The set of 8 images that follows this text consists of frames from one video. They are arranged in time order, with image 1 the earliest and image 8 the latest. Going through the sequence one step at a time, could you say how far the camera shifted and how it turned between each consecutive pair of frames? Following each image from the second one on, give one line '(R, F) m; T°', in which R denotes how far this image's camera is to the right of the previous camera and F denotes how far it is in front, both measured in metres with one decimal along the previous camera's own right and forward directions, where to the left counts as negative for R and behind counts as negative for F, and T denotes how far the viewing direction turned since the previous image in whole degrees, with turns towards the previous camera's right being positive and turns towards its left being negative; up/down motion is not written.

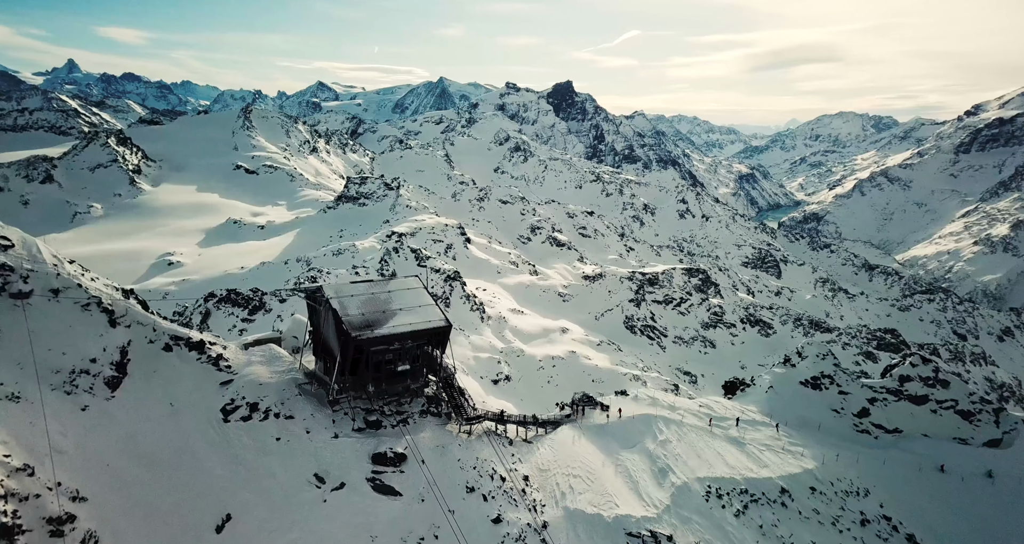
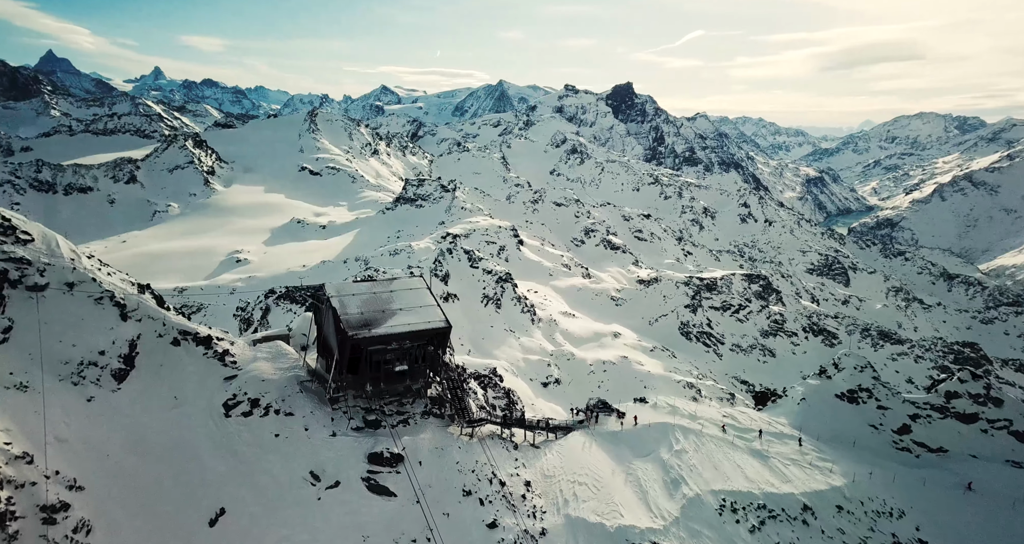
(+1.5, +0.7) m; -3°
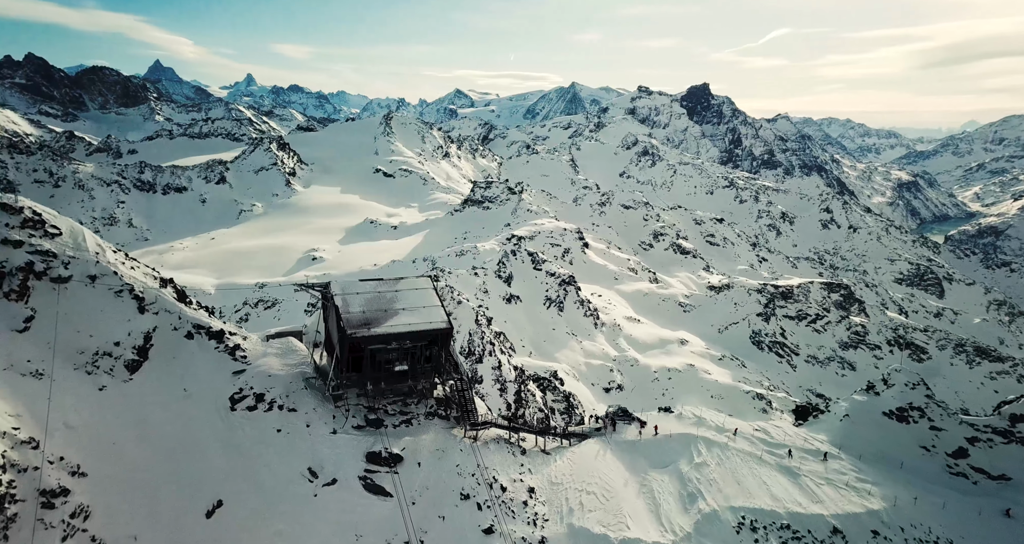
(+1.7, +0.8) m; -4°
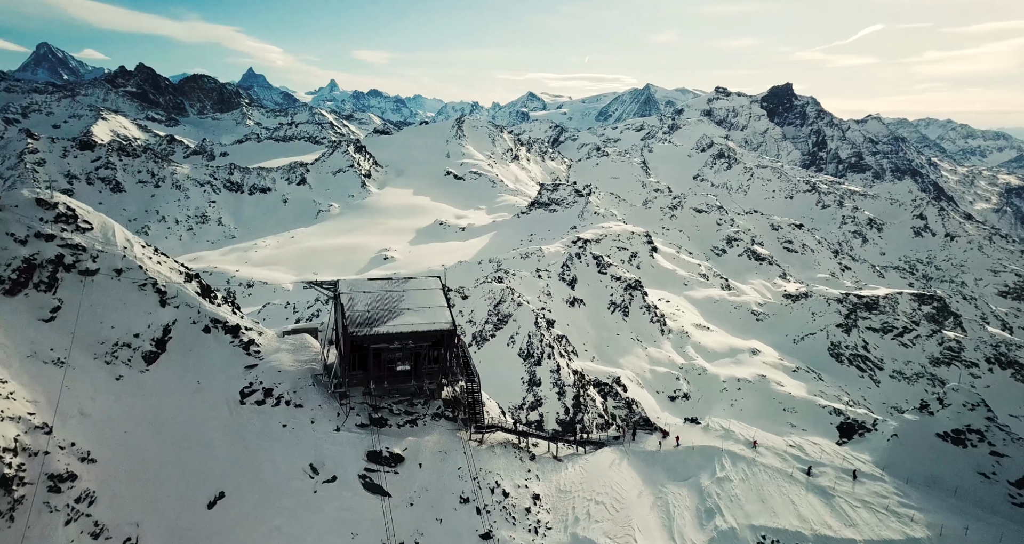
(+1.7, +0.7) m; -4°
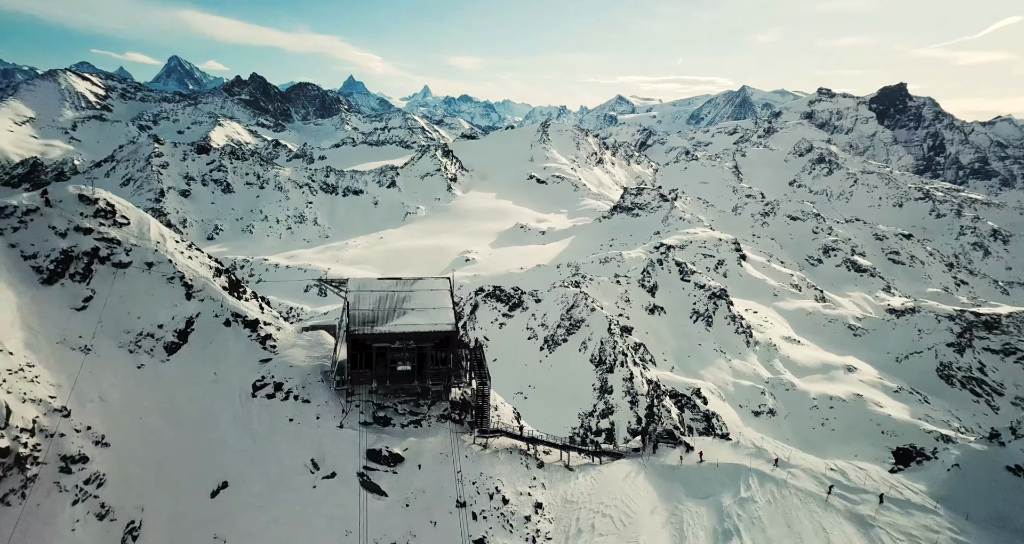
(+2.1, +0.7) m; -5°
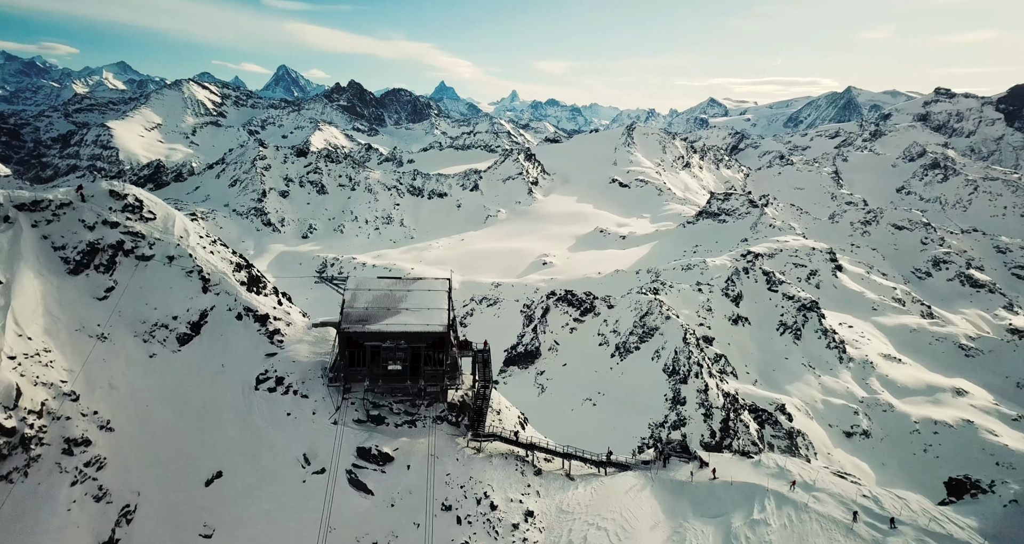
(+2.5, +0.6) m; -5°
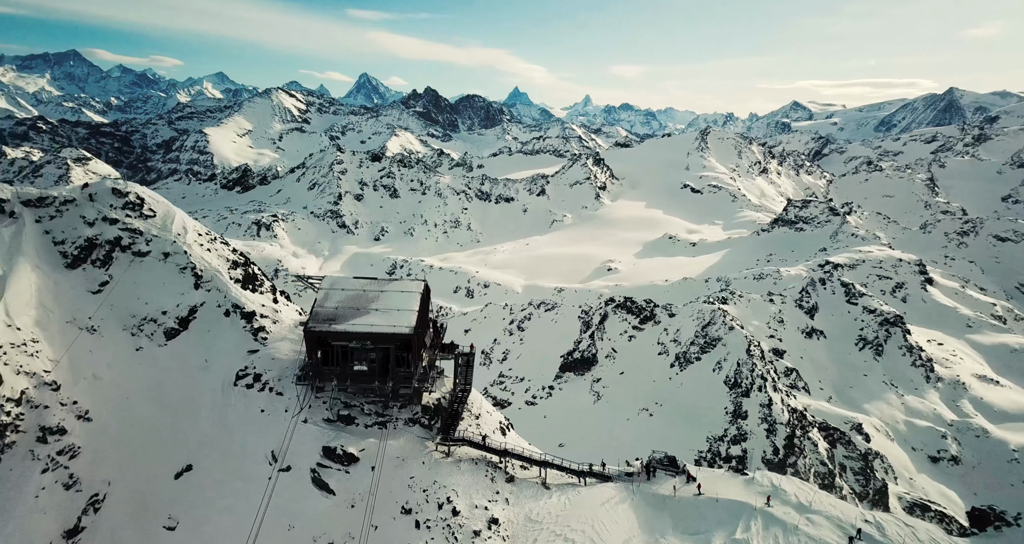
(+3.1, +0.3) m; -3°
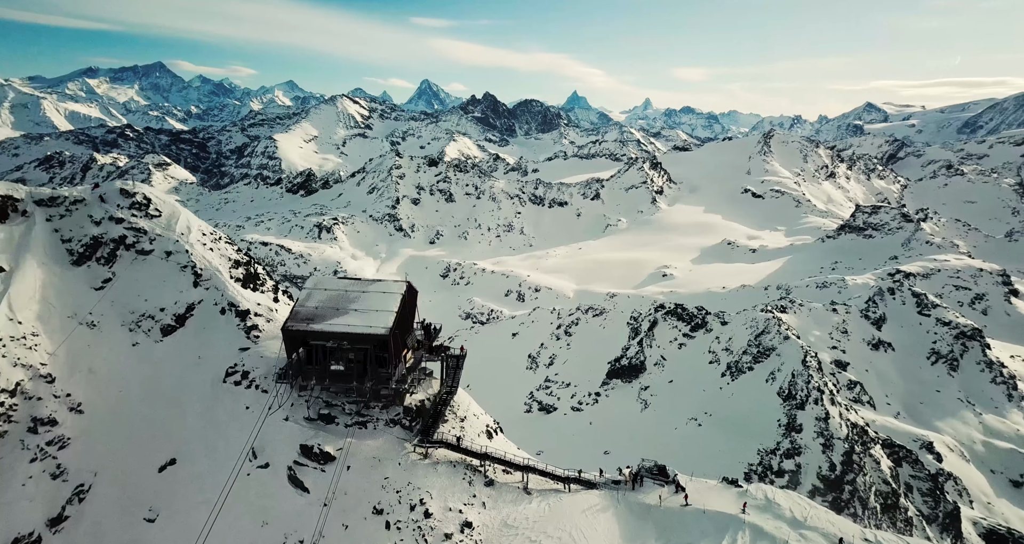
(+2.5, 0.0) m; -3°
